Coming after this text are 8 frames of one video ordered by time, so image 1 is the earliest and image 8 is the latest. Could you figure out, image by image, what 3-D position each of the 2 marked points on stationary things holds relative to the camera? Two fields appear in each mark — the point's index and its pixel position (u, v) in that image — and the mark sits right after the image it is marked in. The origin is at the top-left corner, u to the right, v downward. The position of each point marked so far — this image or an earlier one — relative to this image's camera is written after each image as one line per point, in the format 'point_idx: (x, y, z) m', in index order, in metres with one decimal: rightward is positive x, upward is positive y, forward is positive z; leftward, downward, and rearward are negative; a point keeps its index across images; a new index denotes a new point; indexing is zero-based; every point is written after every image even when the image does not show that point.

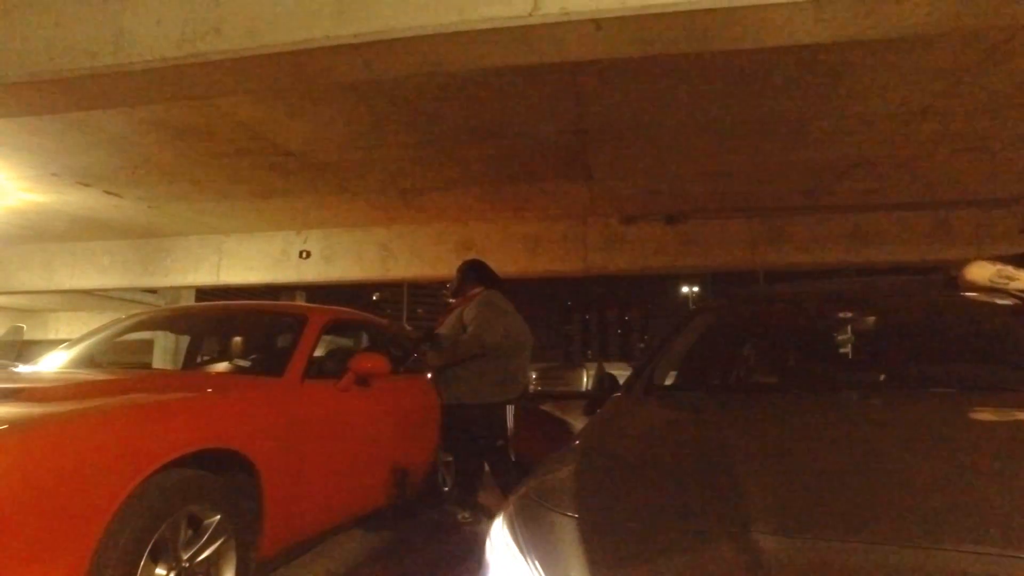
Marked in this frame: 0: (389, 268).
0: (-1.8, +0.3, +11.6) m
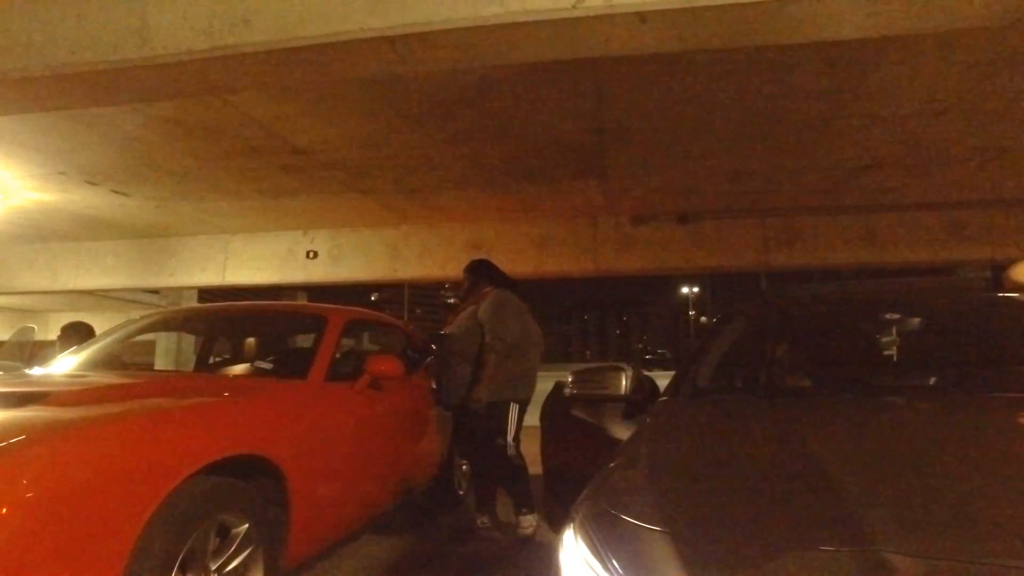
0: (-1.7, +0.3, +11.5) m
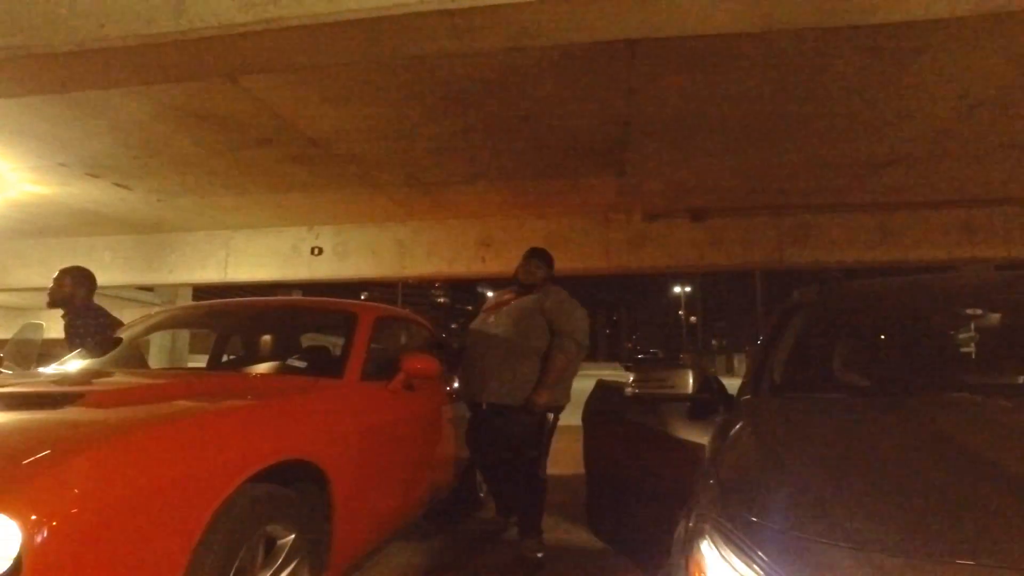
0: (-1.5, +0.3, +11.2) m
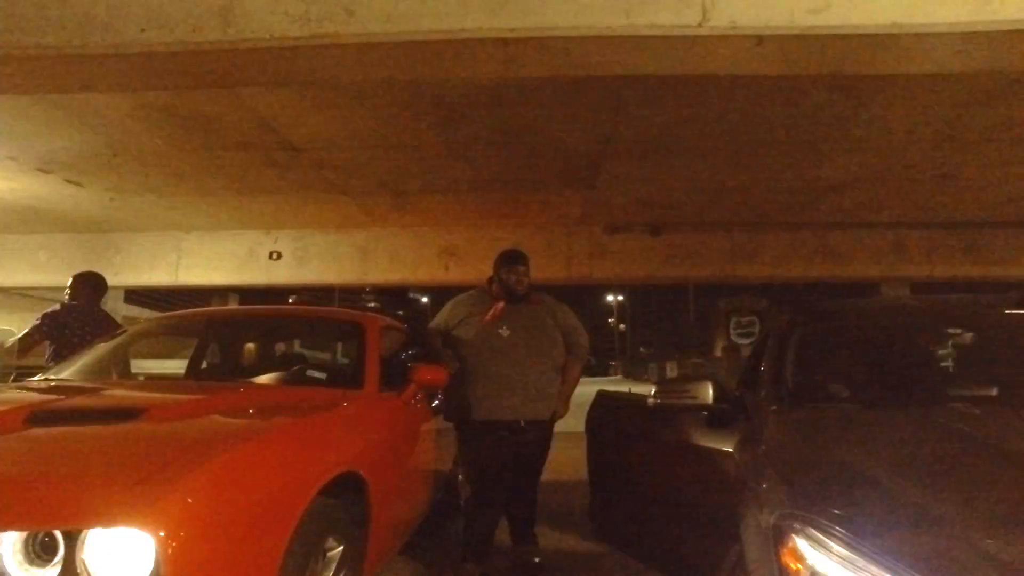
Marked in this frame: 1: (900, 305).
0: (-2.1, +0.2, +11.2) m
1: (+1.9, -0.1, +3.9) m
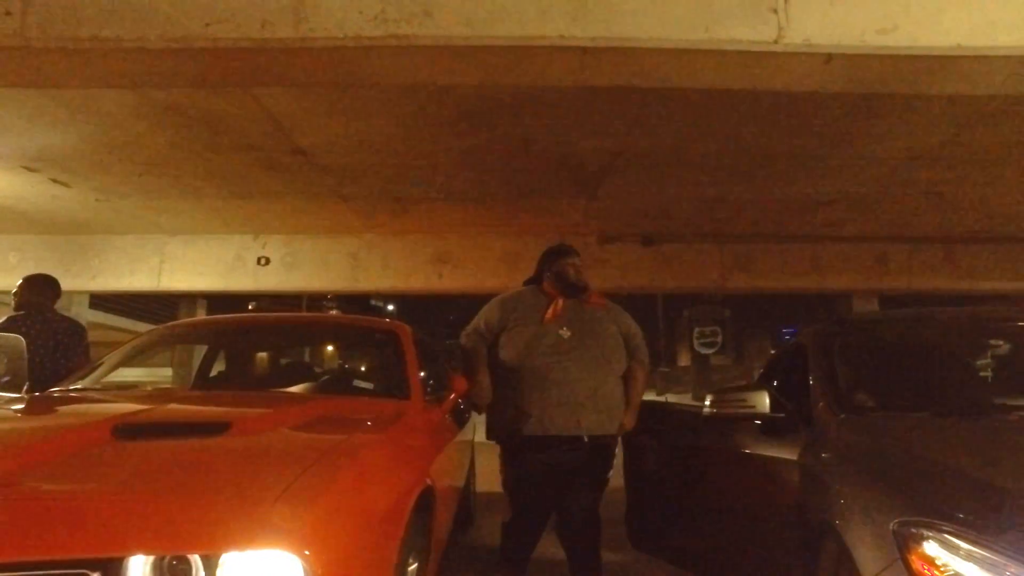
0: (-2.2, +0.1, +11.1) m
1: (+2.1, -0.2, +4.0) m
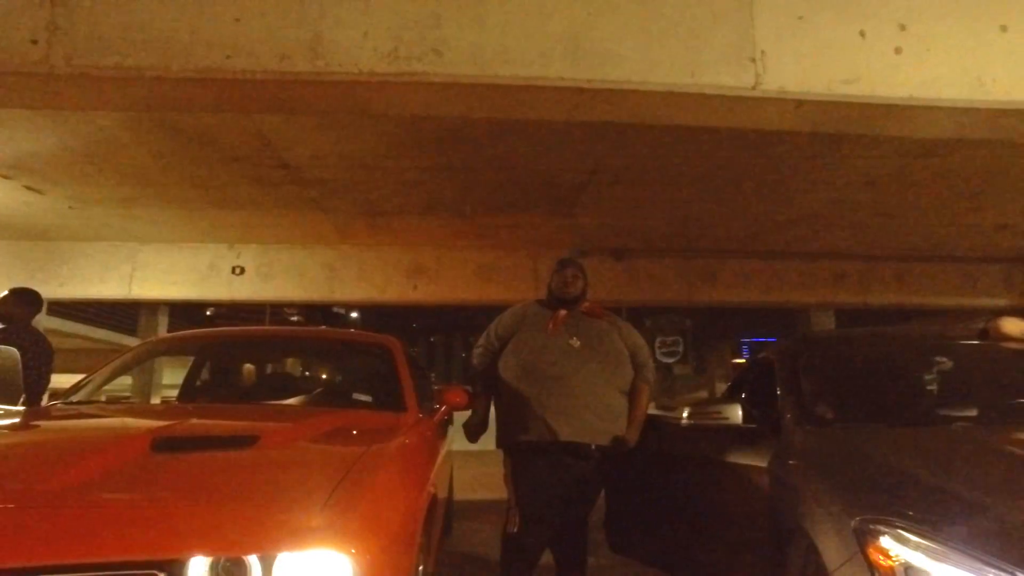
0: (-2.6, 0.0, +11.2) m
1: (+2.1, -0.3, +4.3) m
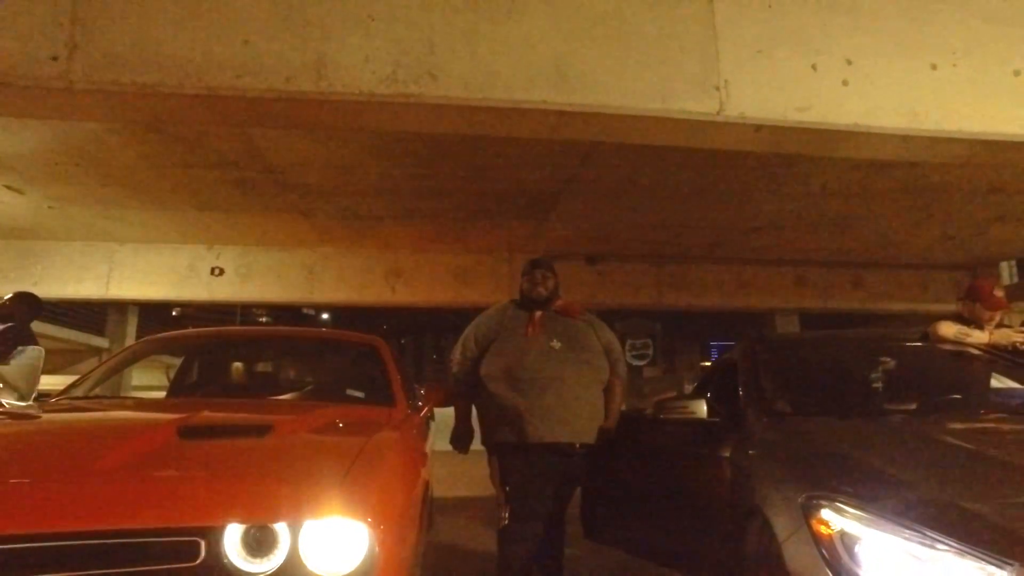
0: (-2.9, 0.0, +11.4) m
1: (+1.9, -0.3, +4.7) m
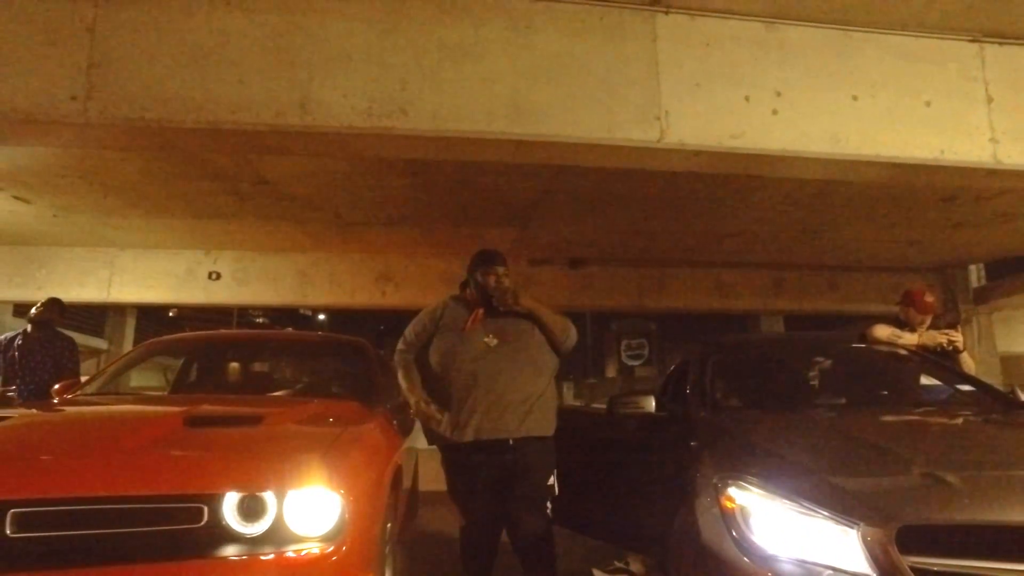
0: (-3.1, -0.1, +11.9) m
1: (+1.8, -0.3, +5.2) m
